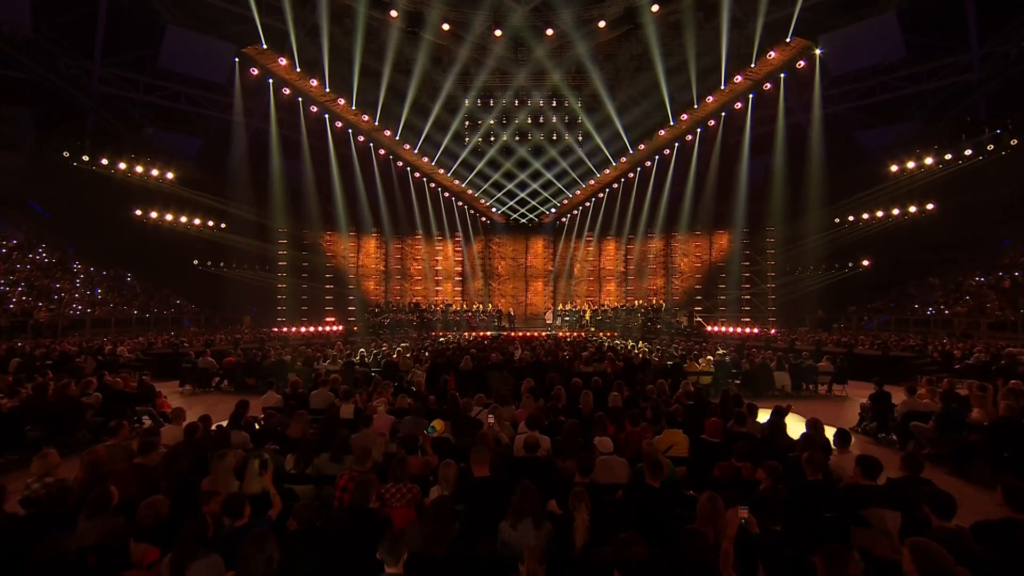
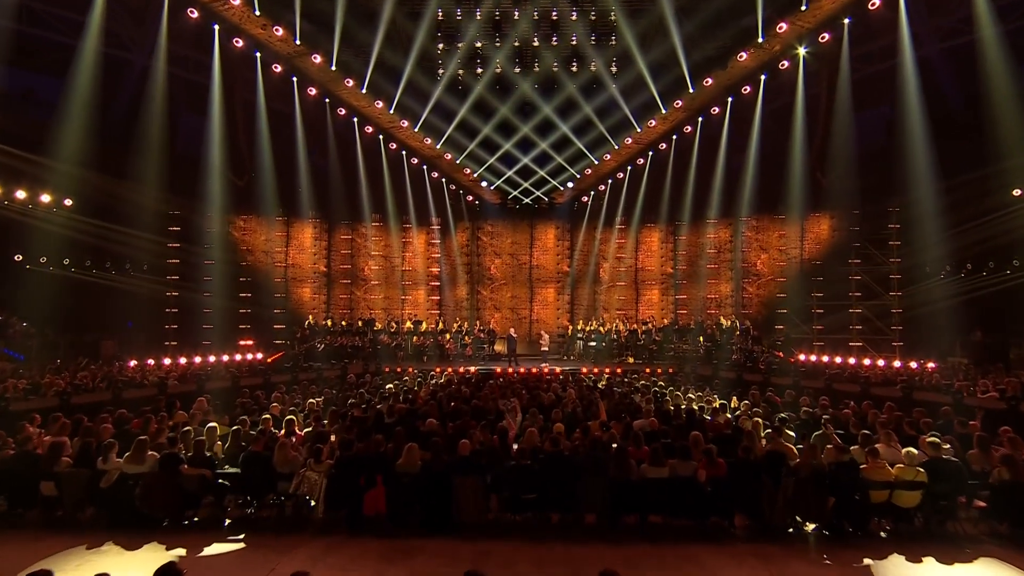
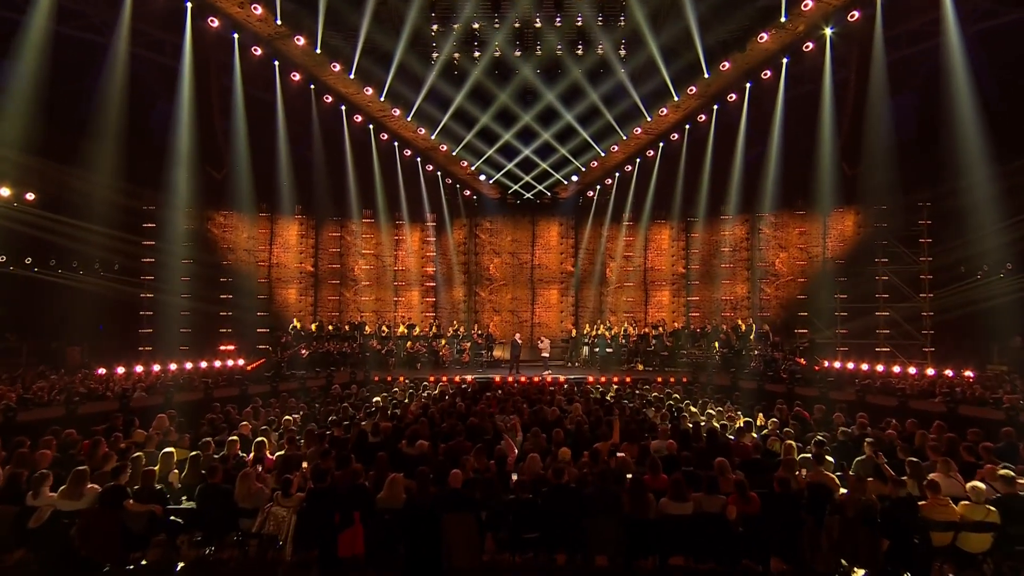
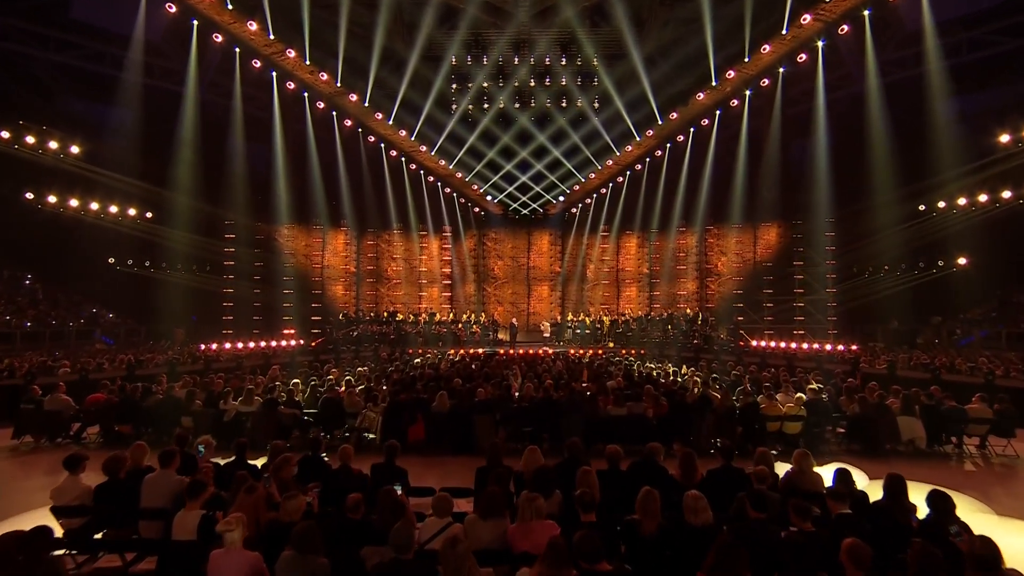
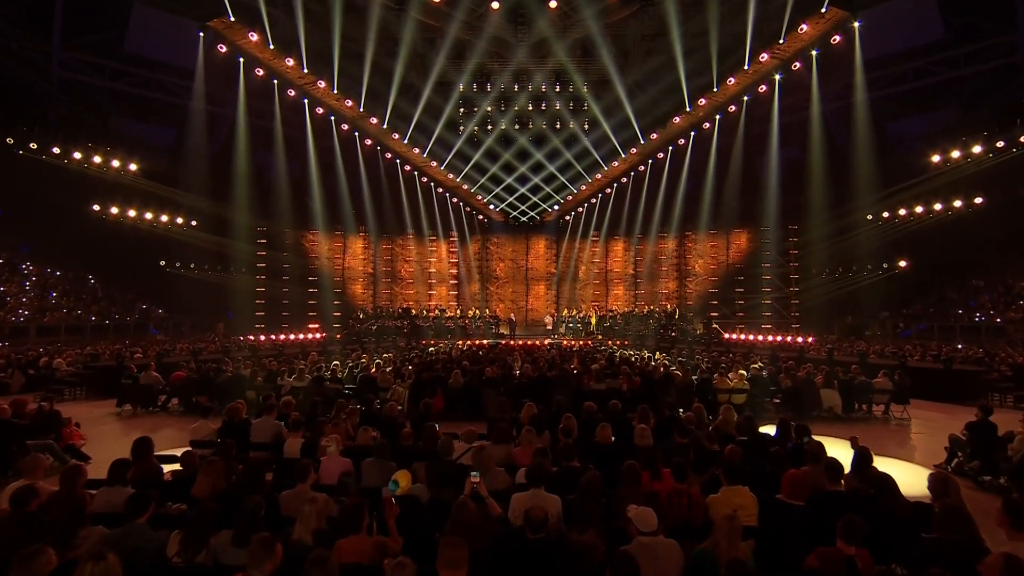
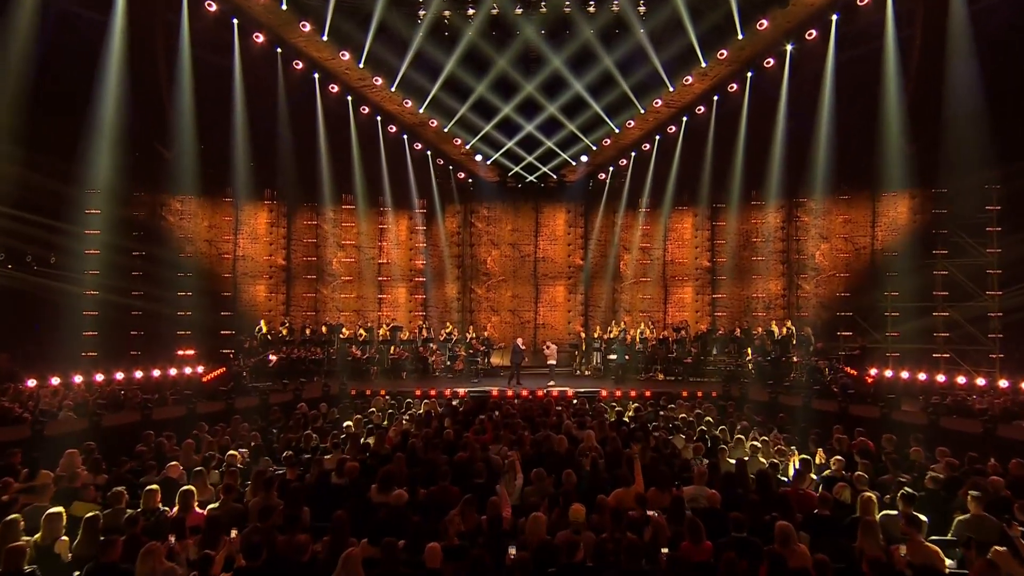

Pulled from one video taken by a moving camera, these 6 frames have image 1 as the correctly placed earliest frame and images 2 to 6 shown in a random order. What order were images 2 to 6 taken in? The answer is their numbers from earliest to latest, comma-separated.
5, 4, 2, 3, 6
